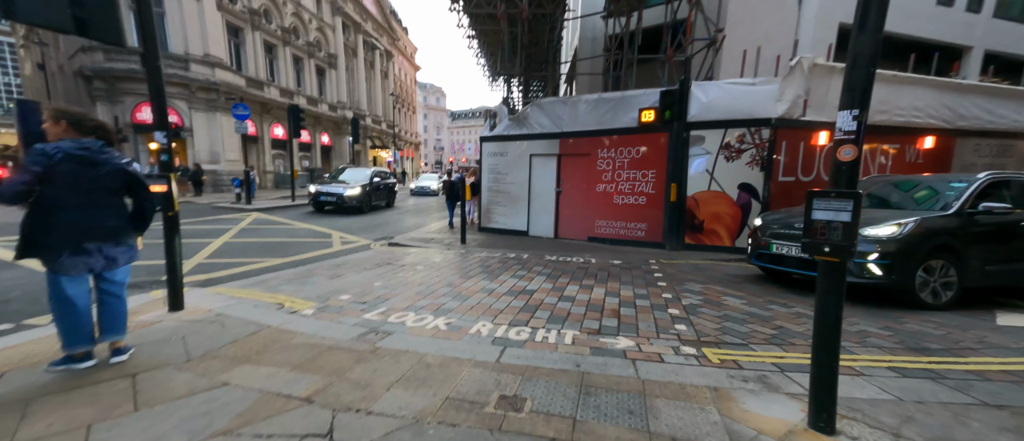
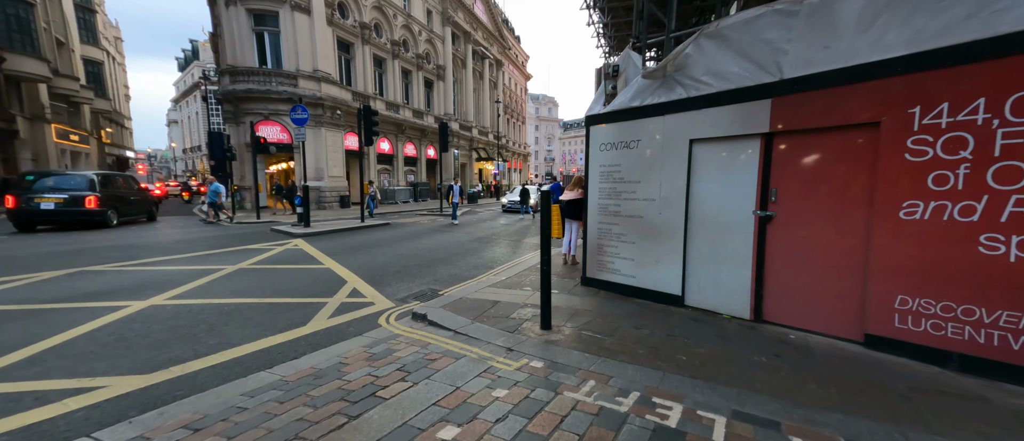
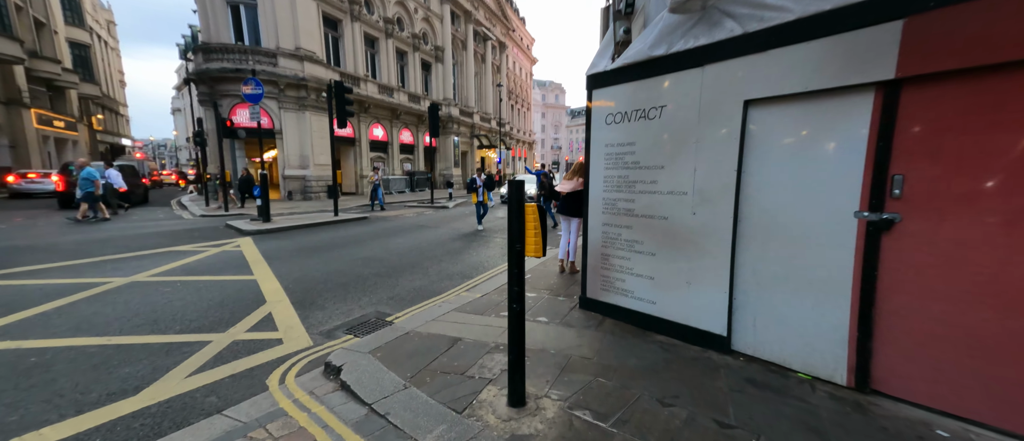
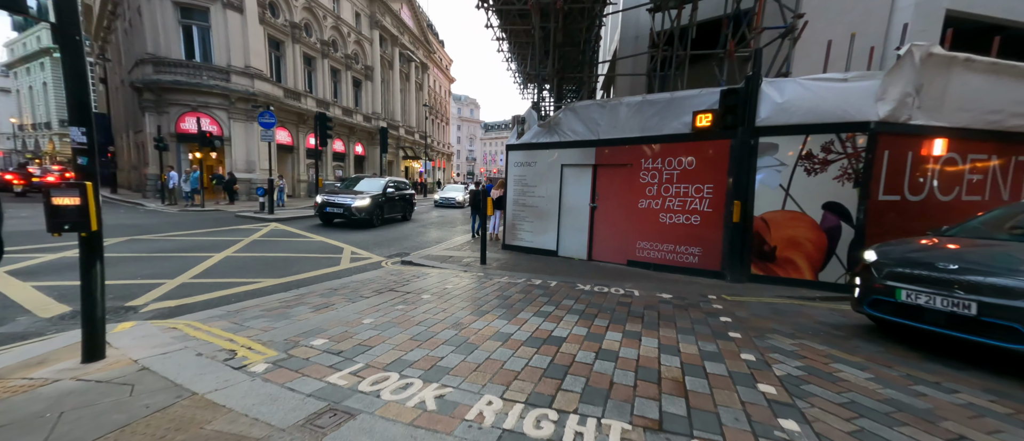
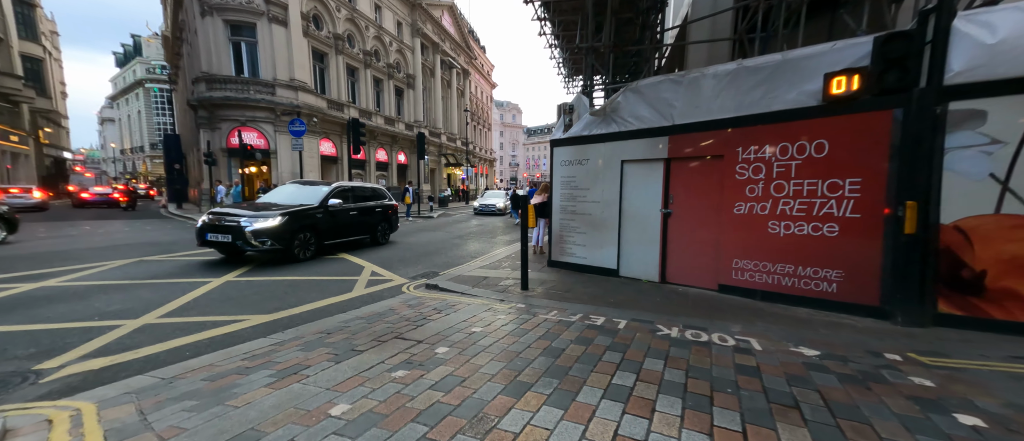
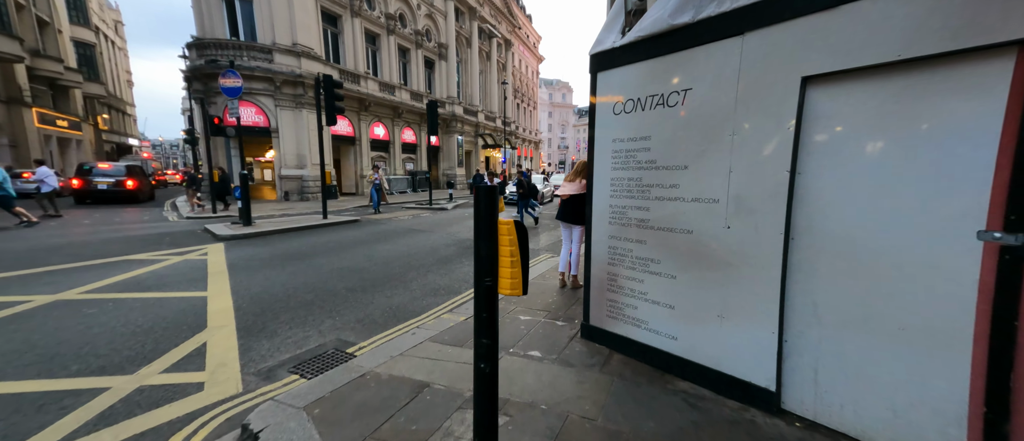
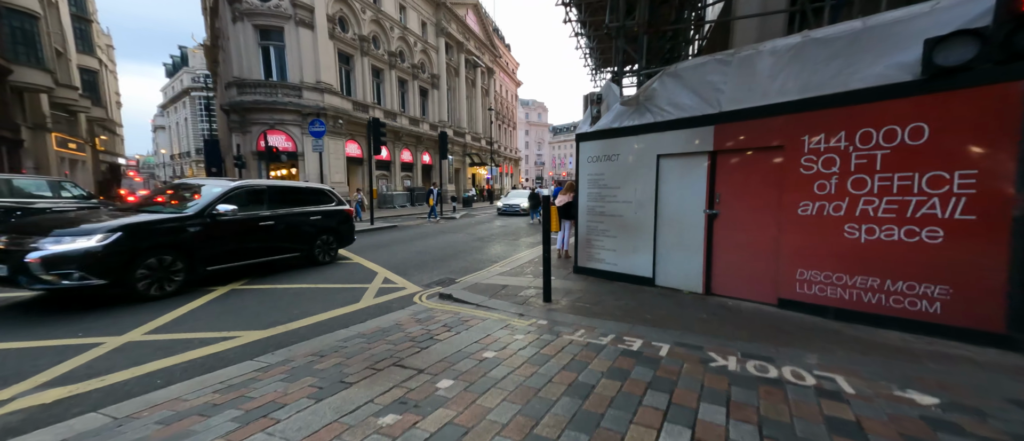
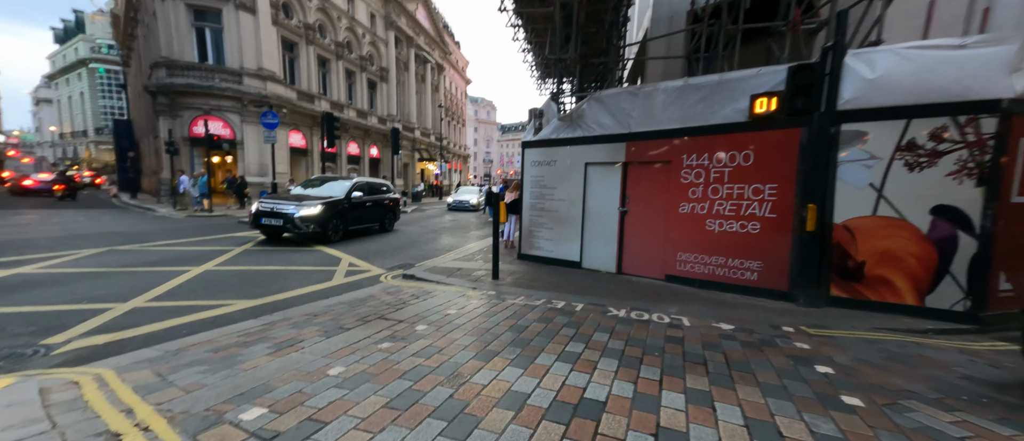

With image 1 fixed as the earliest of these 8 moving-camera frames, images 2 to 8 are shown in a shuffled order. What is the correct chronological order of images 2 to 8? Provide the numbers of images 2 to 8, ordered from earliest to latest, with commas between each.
4, 8, 5, 7, 2, 3, 6
